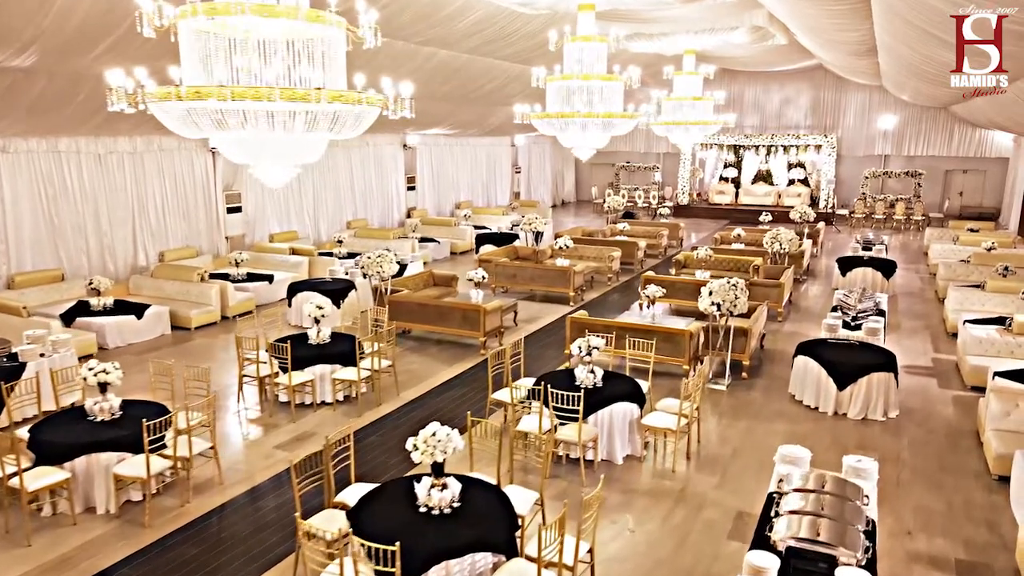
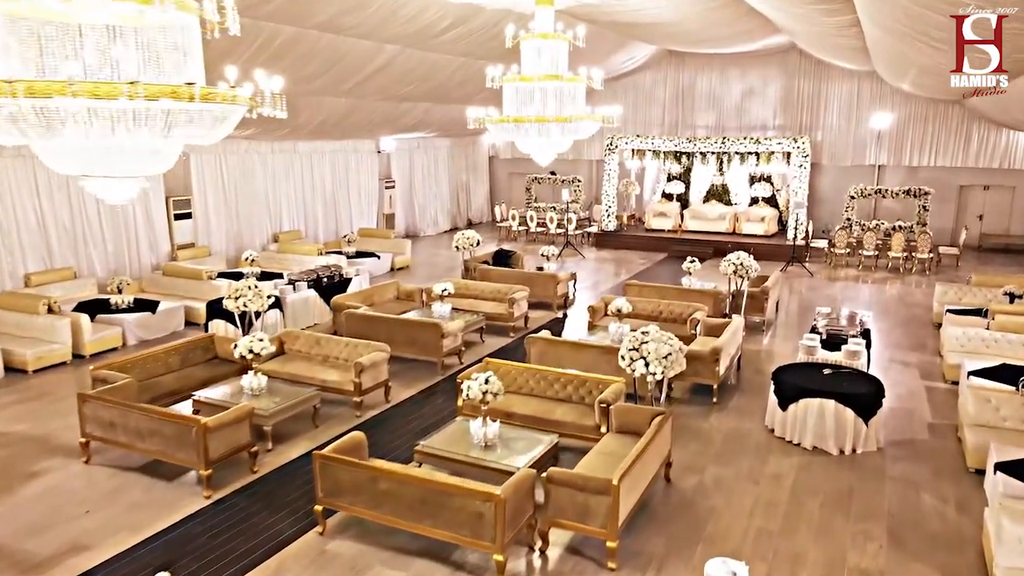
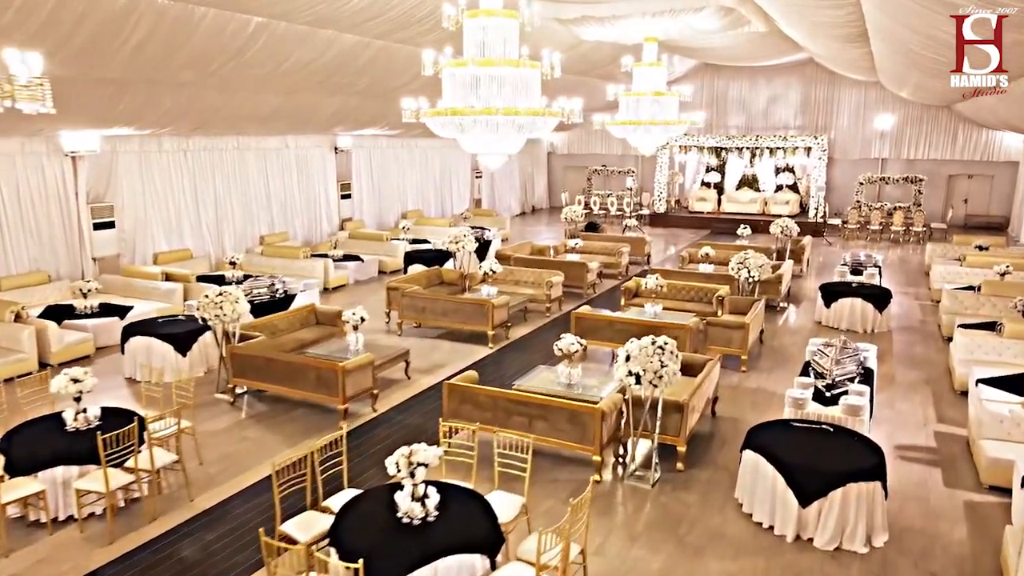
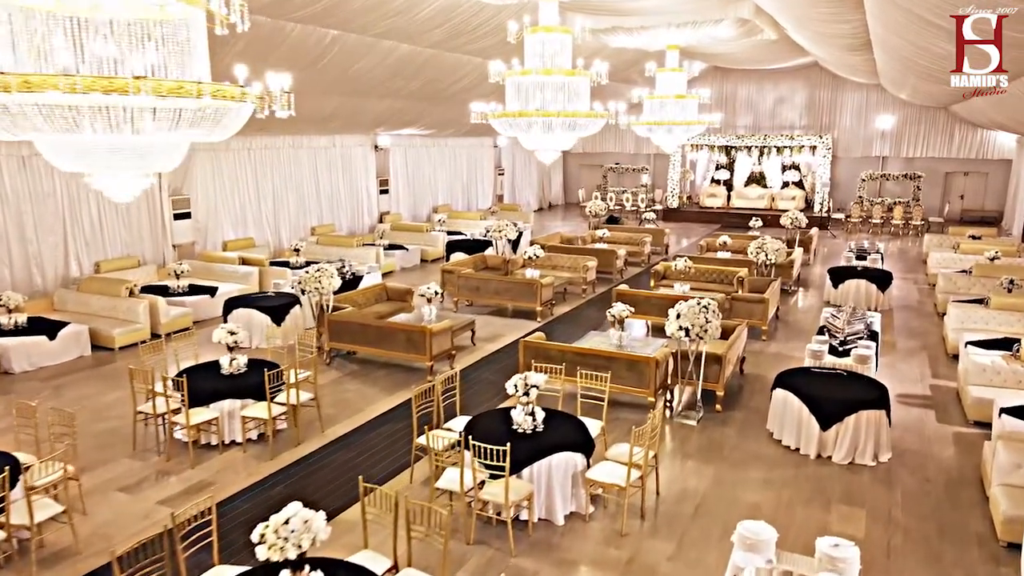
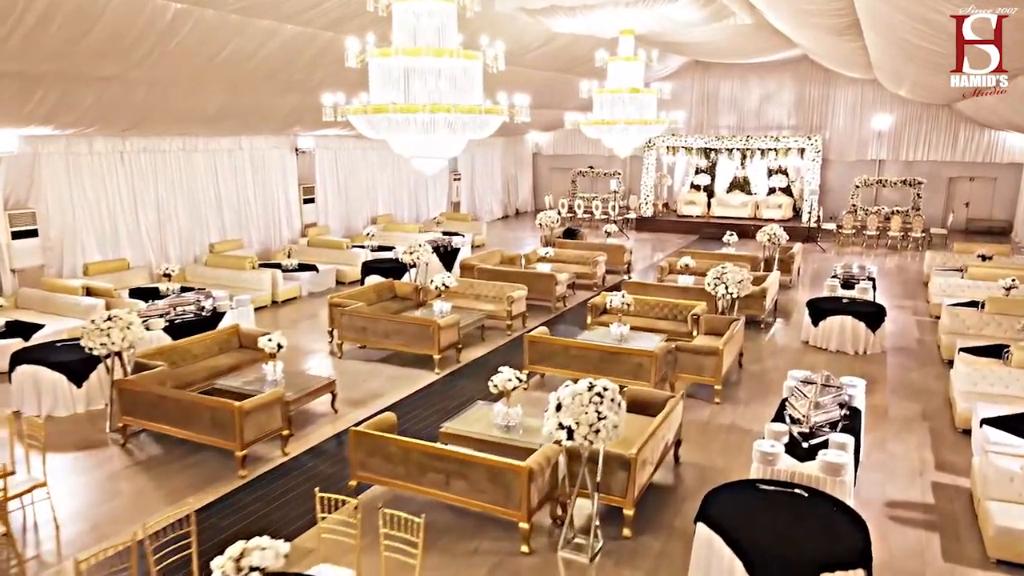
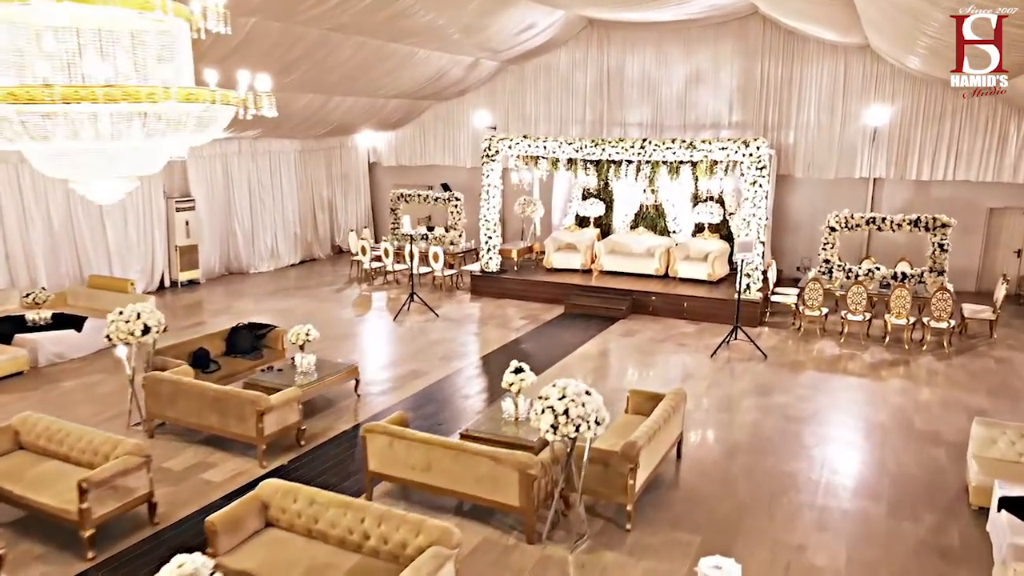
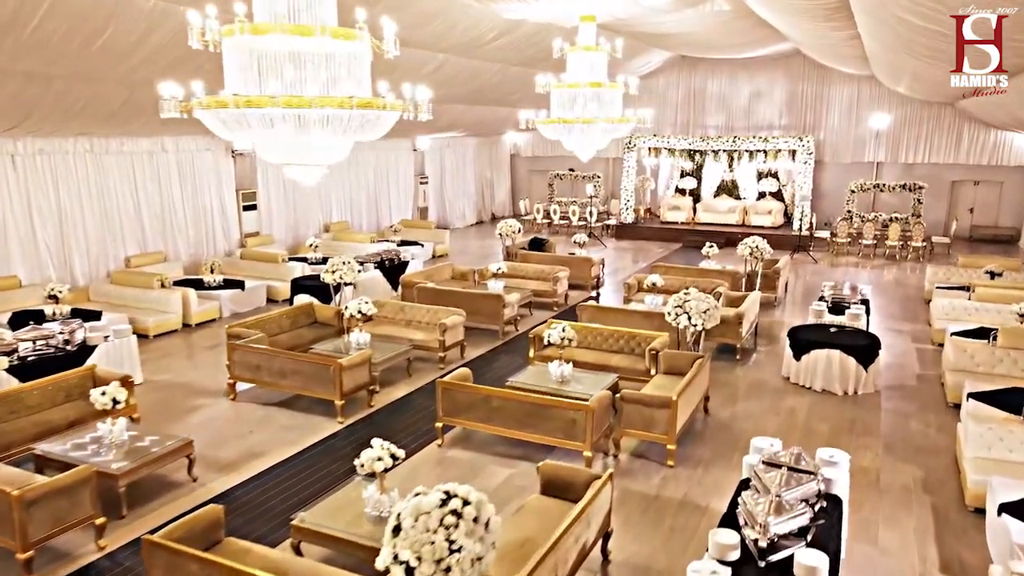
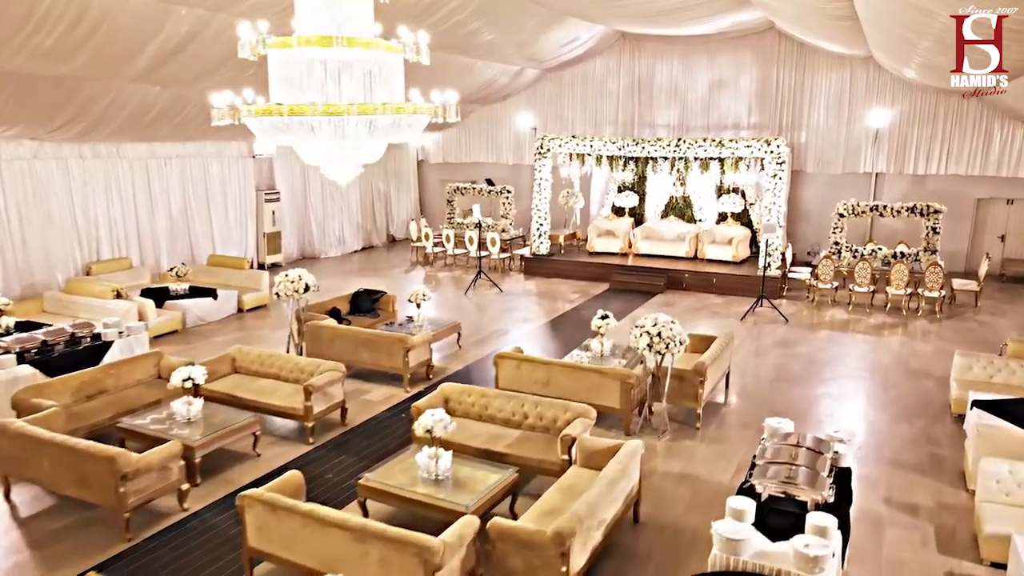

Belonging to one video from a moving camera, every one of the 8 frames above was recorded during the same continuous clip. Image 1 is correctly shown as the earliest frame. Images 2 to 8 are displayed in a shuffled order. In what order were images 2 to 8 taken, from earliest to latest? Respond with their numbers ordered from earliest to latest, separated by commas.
4, 3, 5, 7, 2, 8, 6
